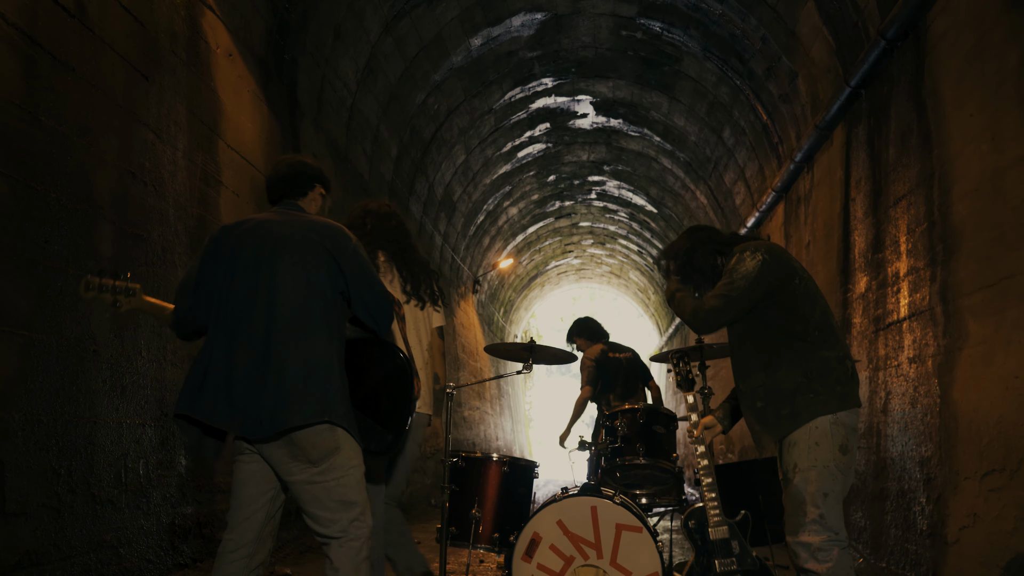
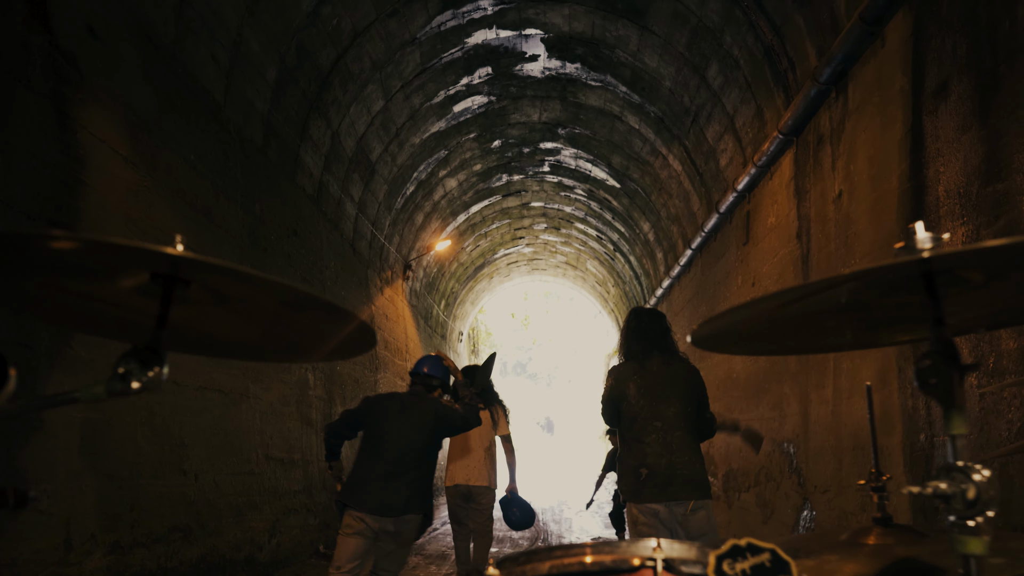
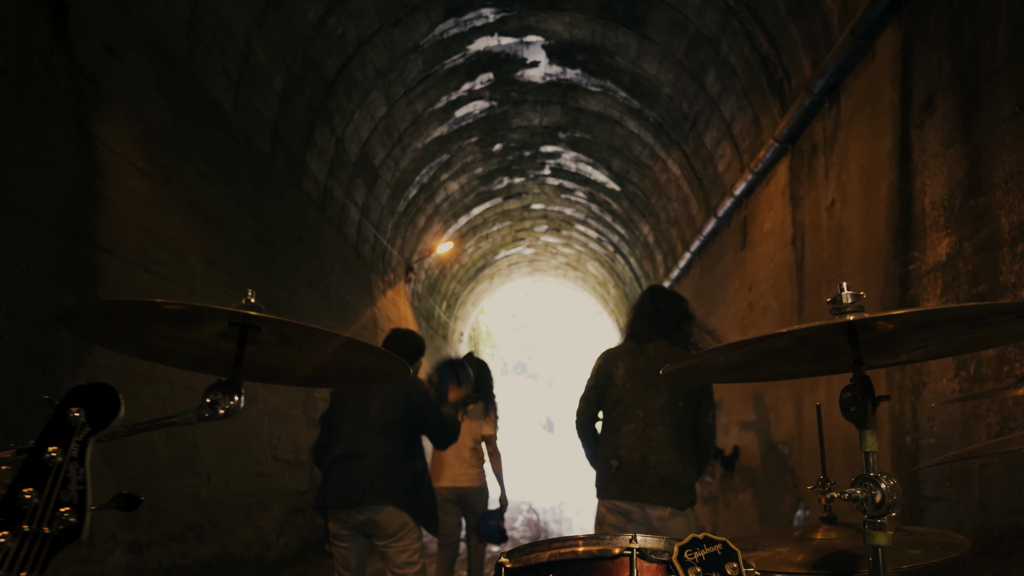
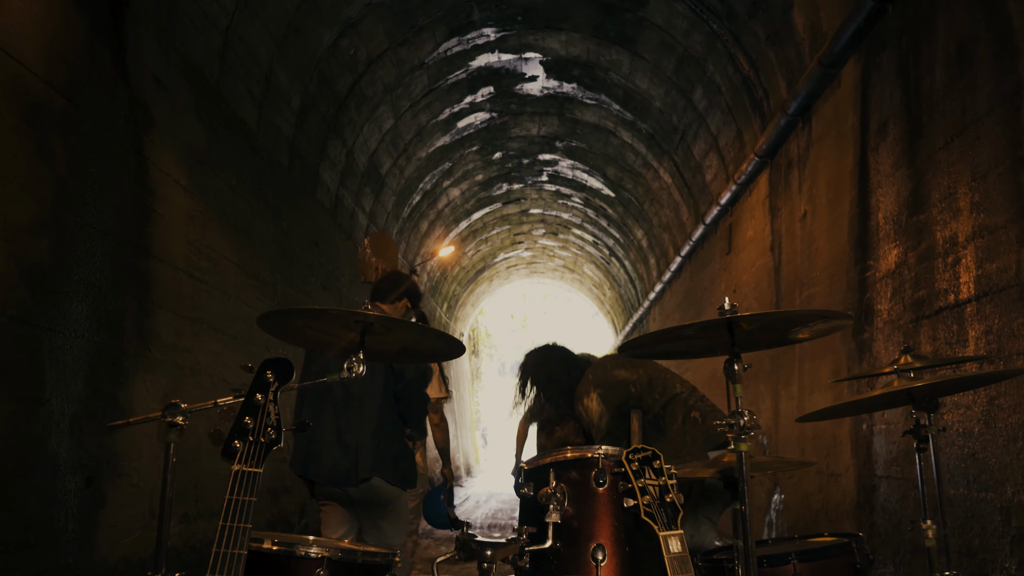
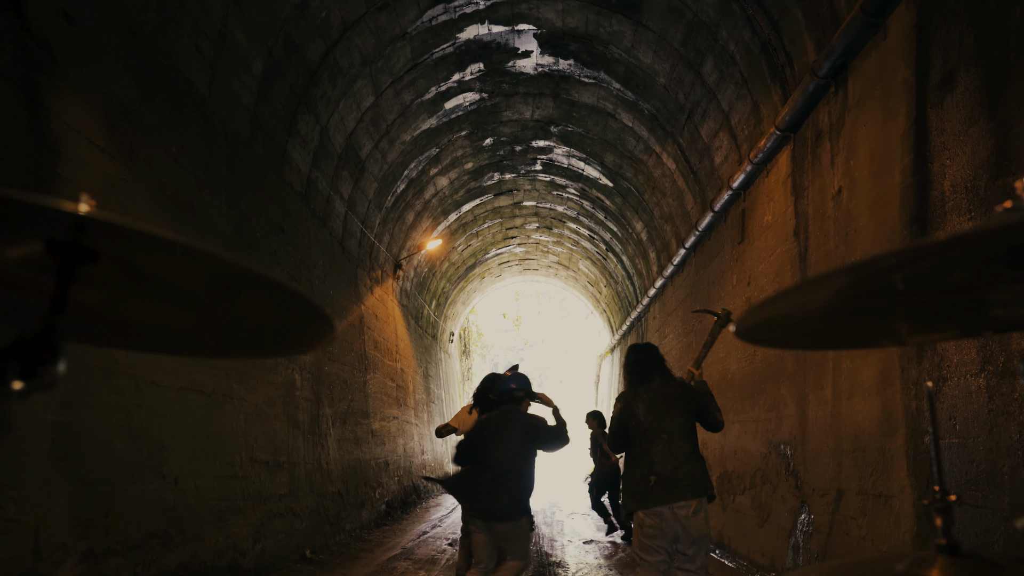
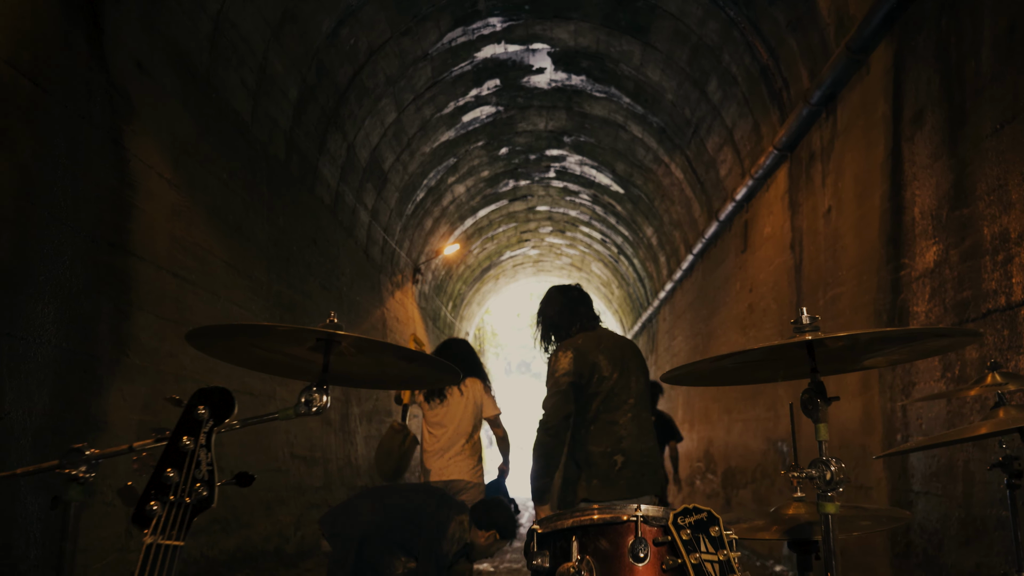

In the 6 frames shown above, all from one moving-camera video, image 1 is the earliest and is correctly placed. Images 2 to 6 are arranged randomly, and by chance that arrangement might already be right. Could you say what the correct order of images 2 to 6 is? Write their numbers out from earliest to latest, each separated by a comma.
4, 6, 3, 2, 5
